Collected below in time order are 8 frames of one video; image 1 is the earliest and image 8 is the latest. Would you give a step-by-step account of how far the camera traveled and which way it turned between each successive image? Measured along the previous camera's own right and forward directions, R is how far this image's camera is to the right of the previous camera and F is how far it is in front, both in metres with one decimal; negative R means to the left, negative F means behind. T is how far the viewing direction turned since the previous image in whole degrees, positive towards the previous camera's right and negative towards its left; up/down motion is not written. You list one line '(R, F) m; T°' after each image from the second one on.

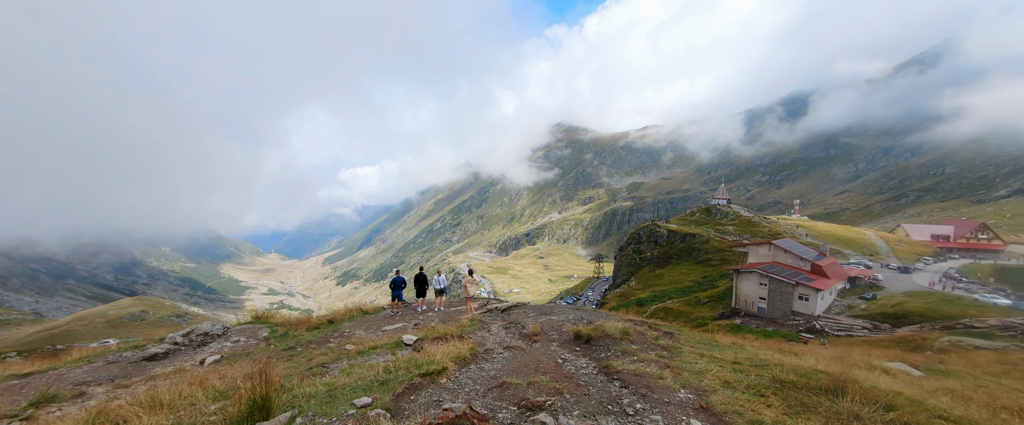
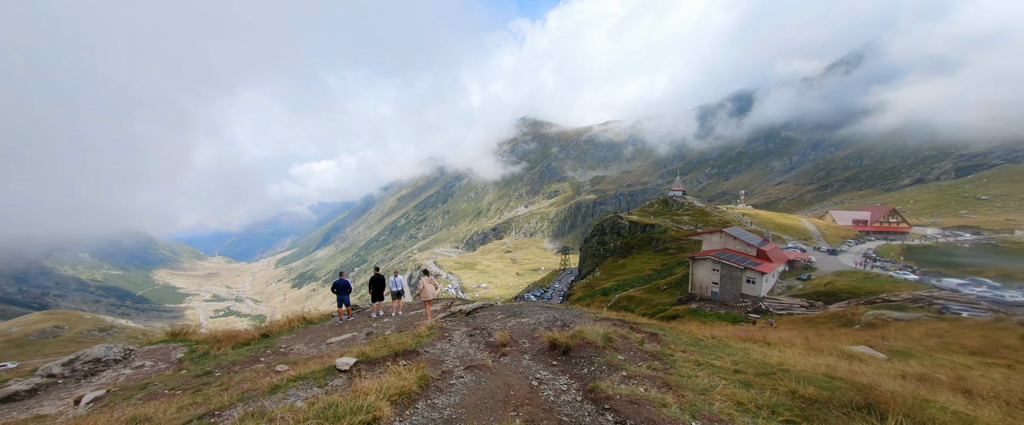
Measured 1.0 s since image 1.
(+0.1, +2.1) m; +6°
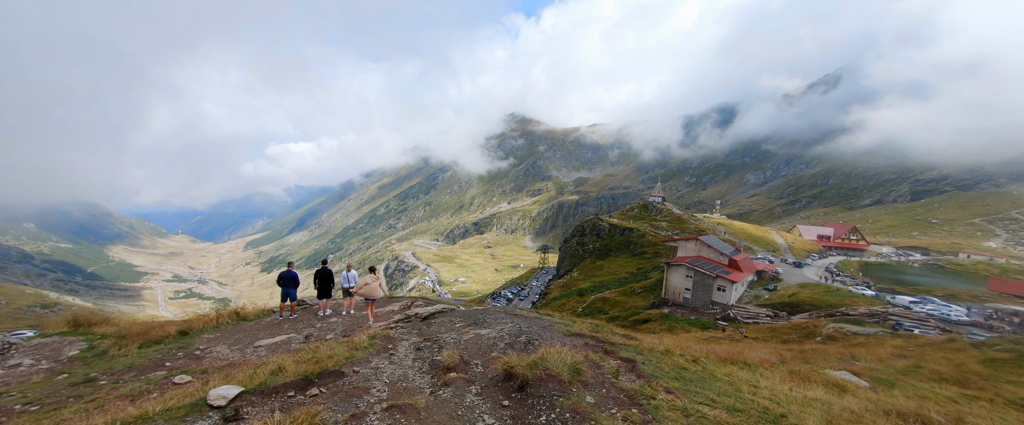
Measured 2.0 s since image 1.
(+0.7, +2.2) m; +3°
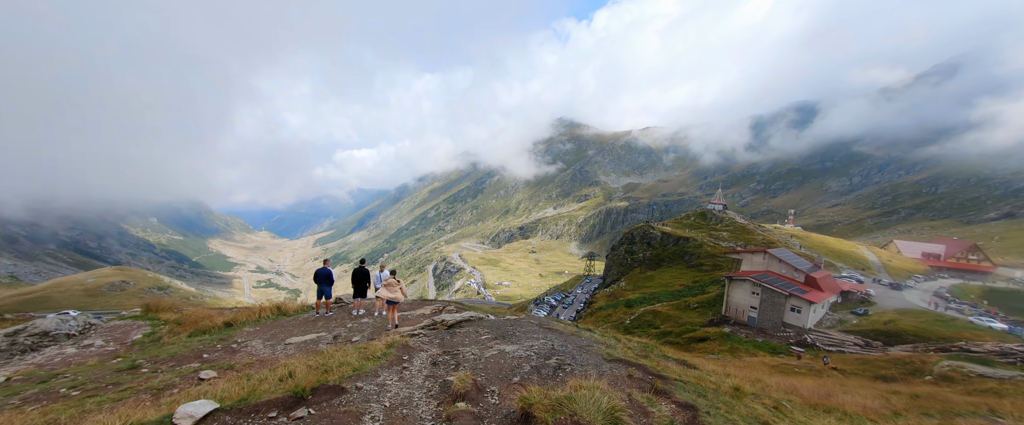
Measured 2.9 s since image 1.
(+0.5, +1.7) m; -8°
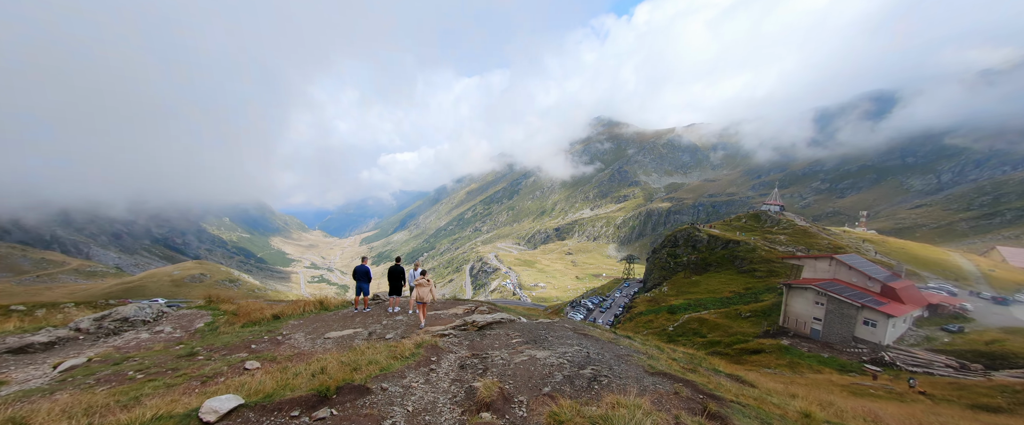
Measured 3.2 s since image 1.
(+0.2, +0.6) m; -7°
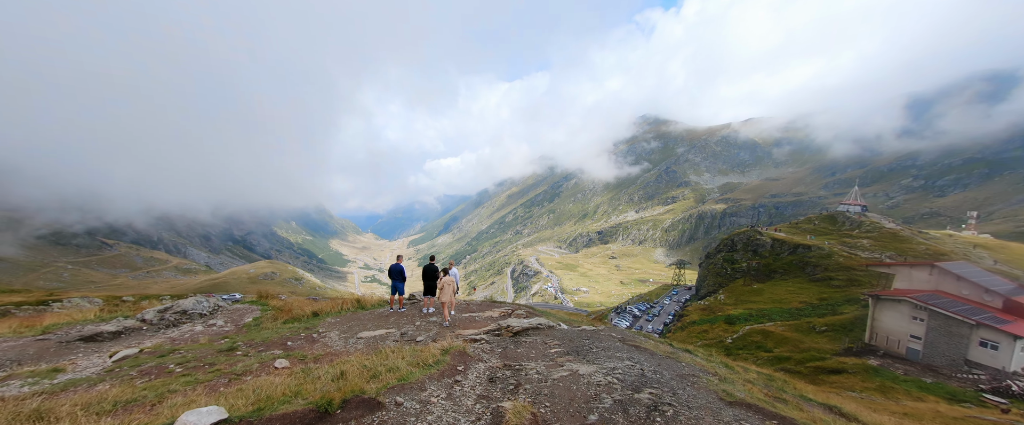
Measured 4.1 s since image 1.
(+0.2, +1.5) m; -7°
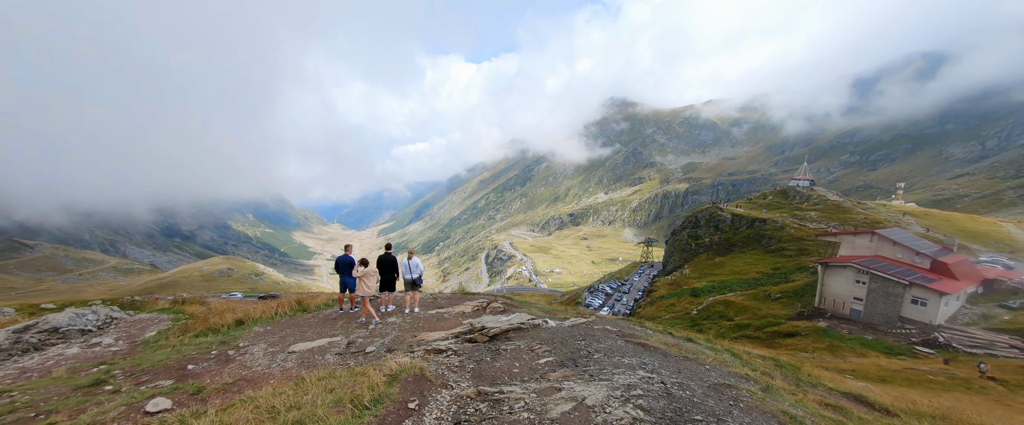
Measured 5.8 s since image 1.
(0.0, +3.1) m; +5°
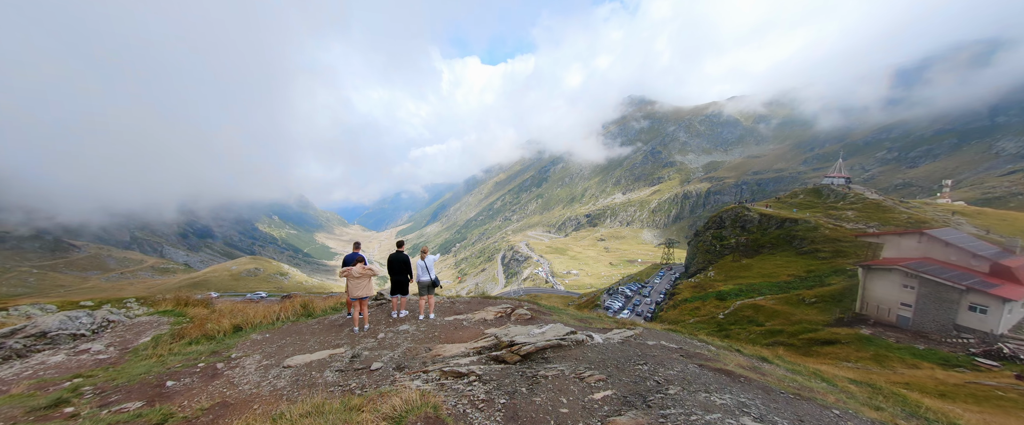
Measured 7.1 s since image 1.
(-0.5, +2.2) m; -3°
